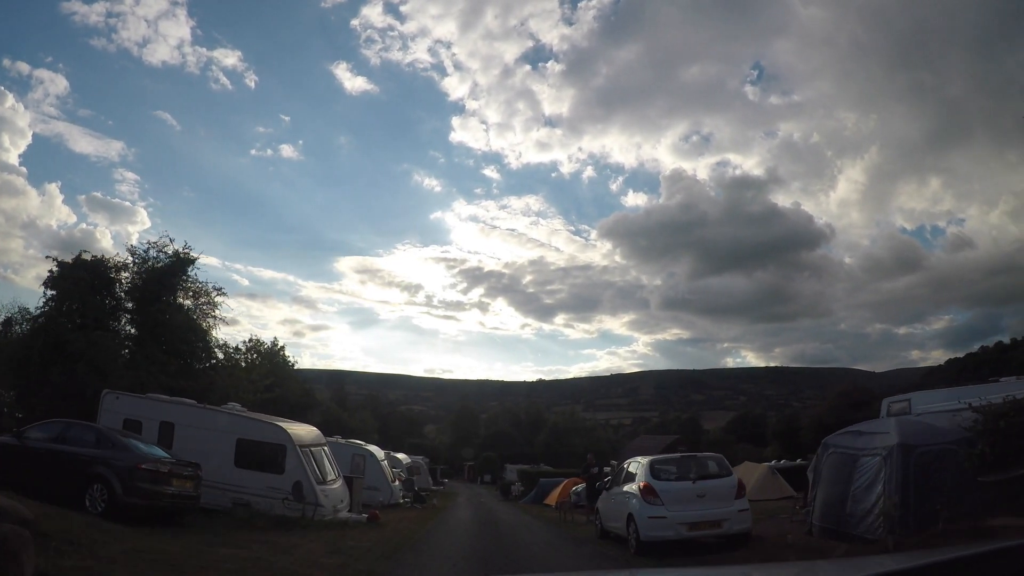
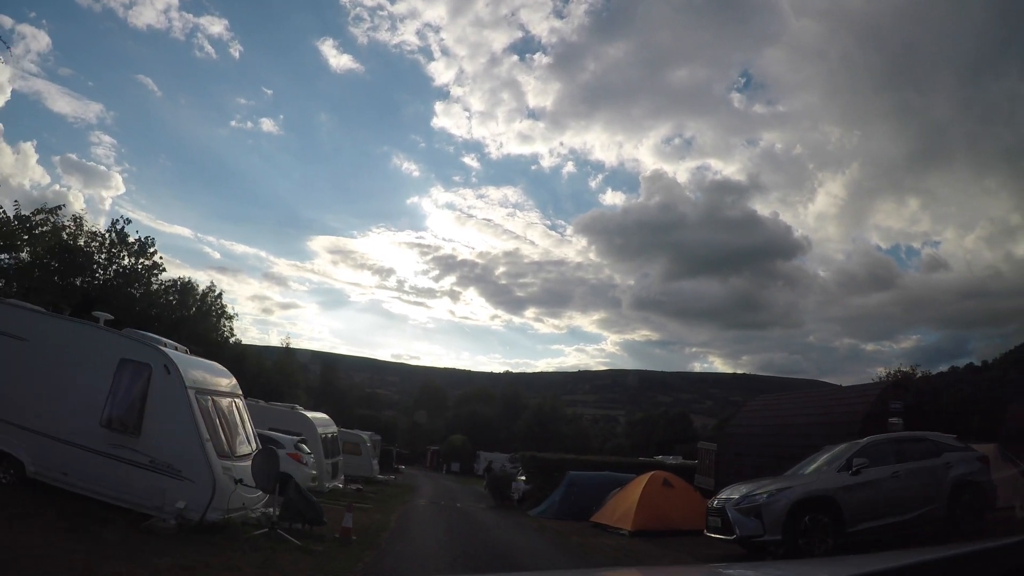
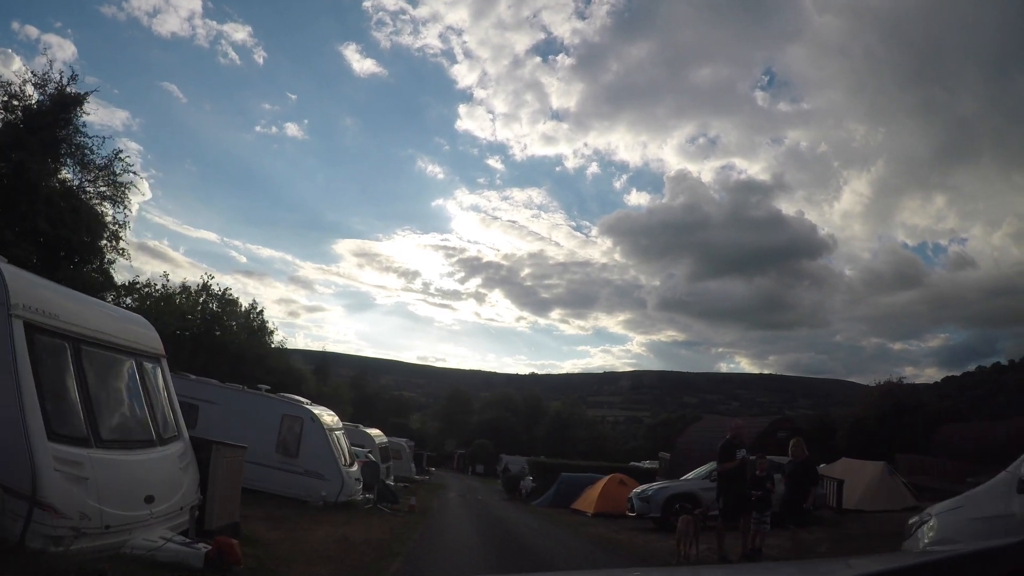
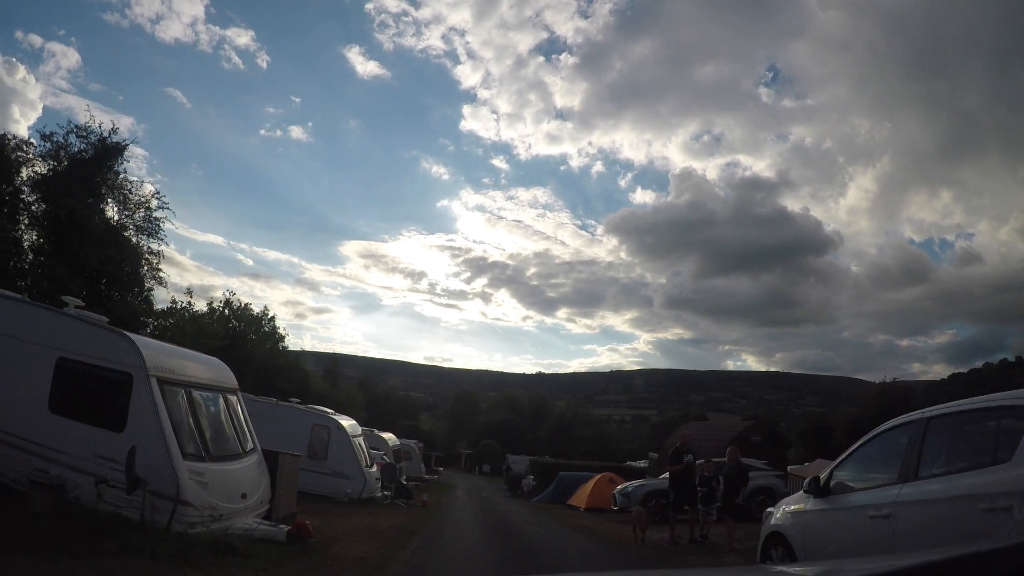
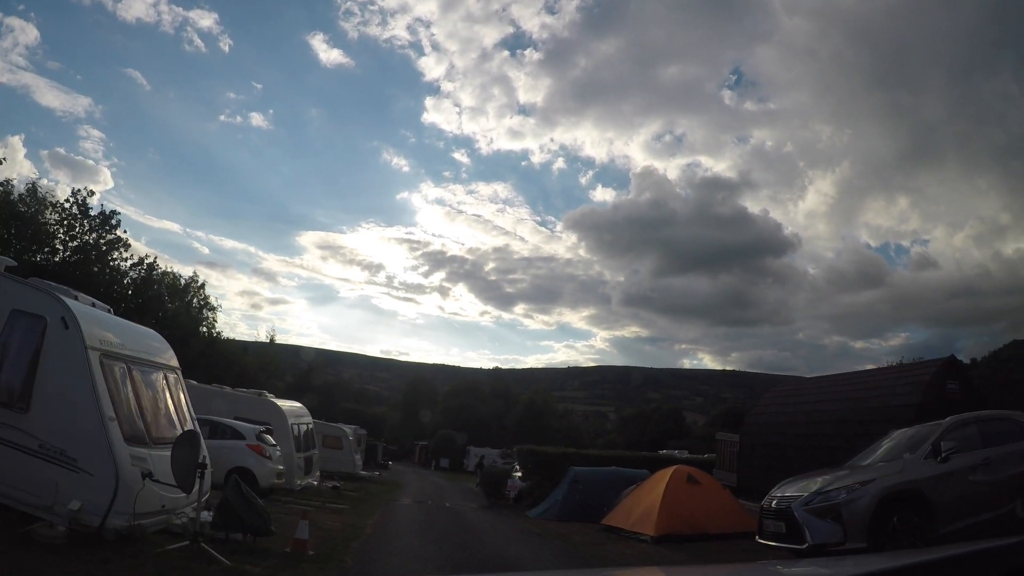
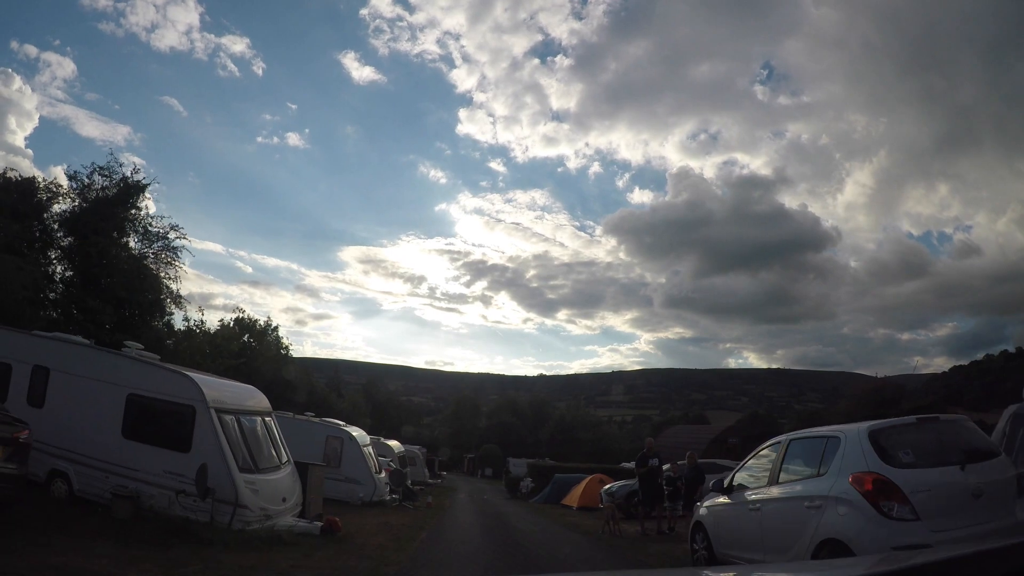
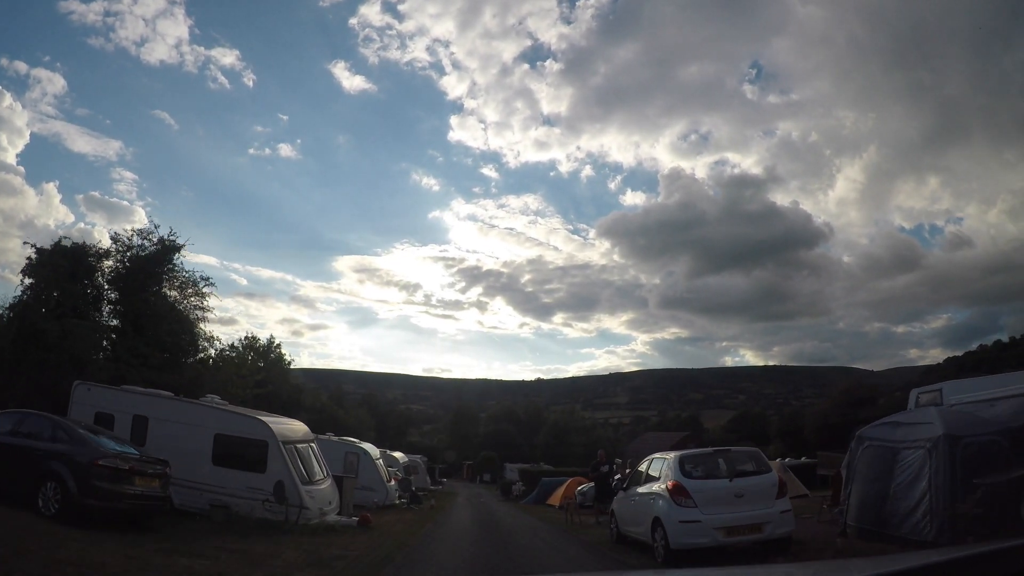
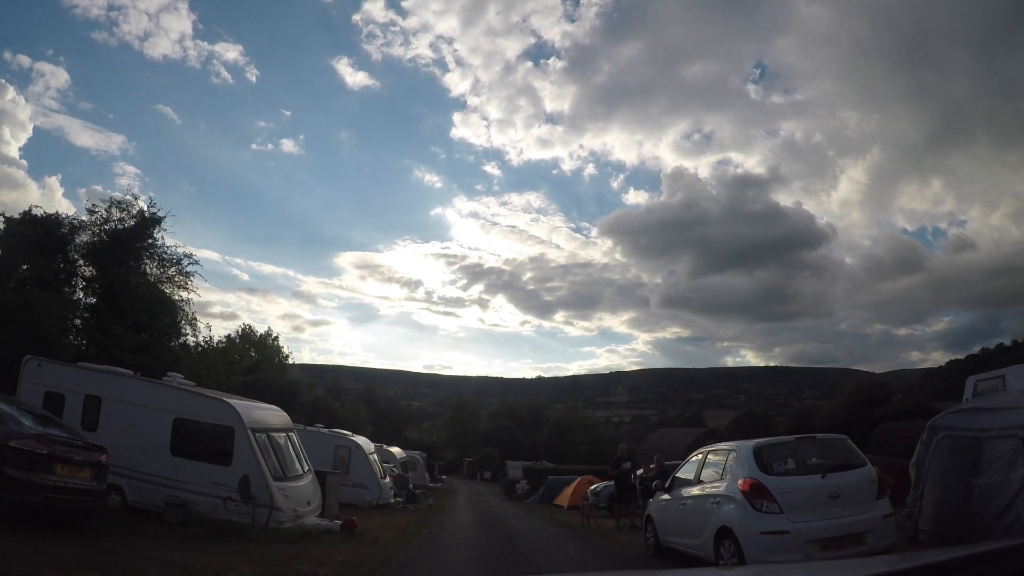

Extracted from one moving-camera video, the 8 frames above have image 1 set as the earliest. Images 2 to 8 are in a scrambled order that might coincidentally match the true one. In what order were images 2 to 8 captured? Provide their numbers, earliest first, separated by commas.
7, 8, 6, 4, 3, 2, 5
